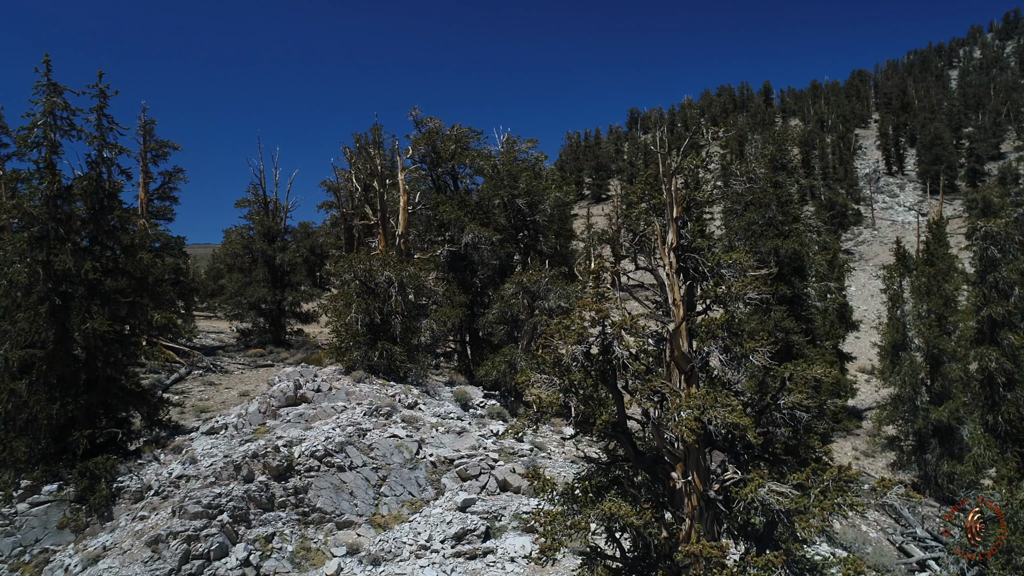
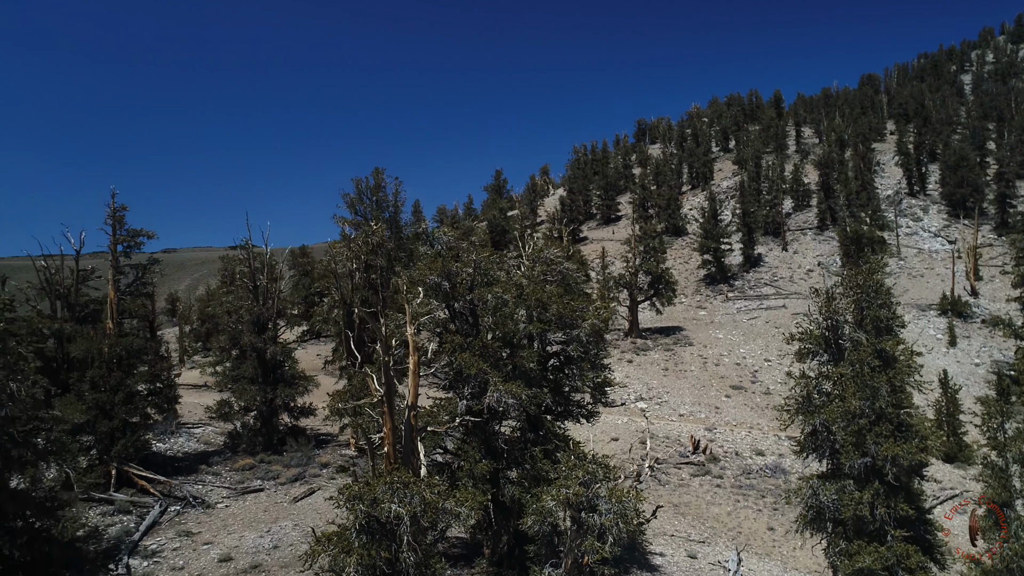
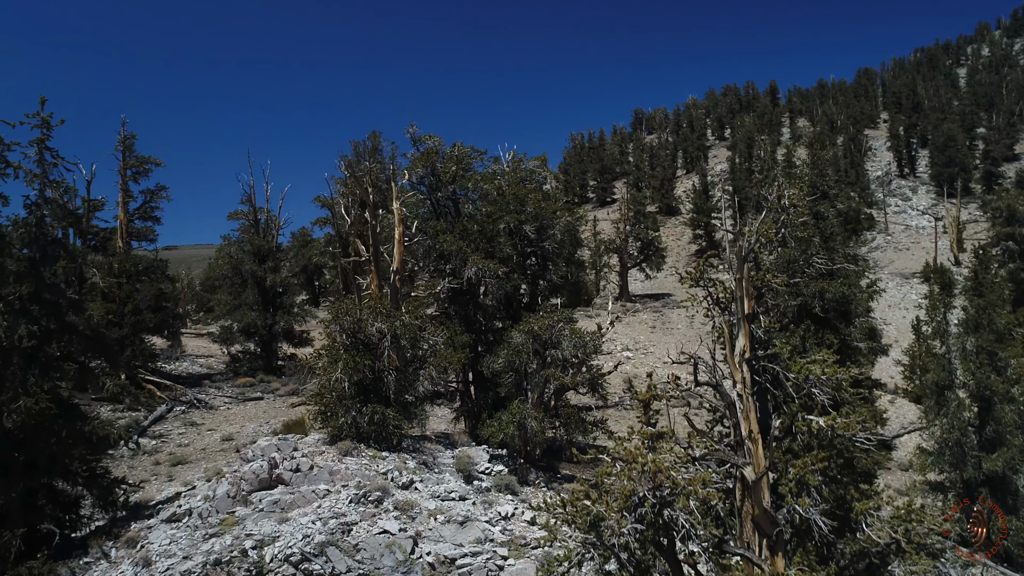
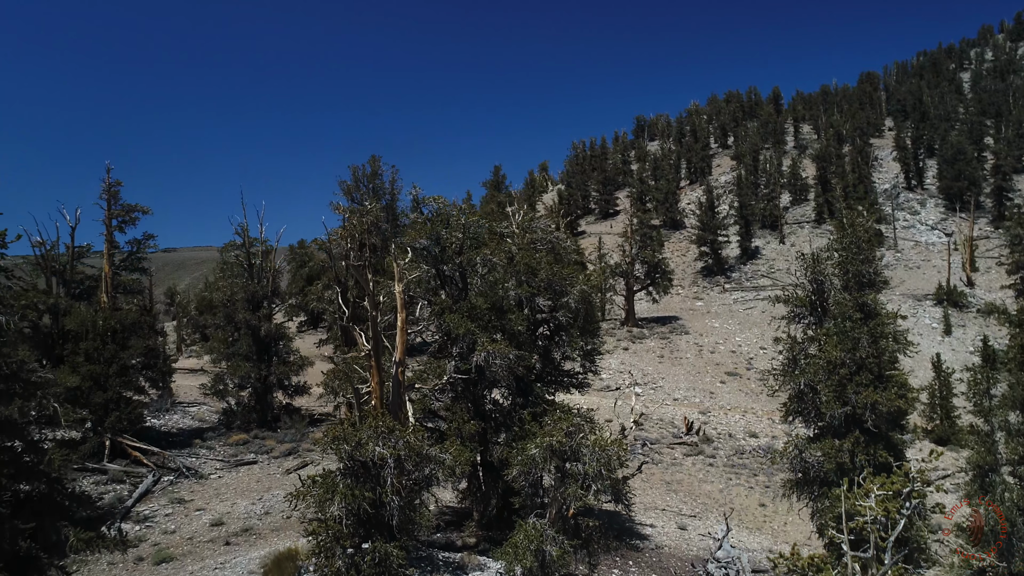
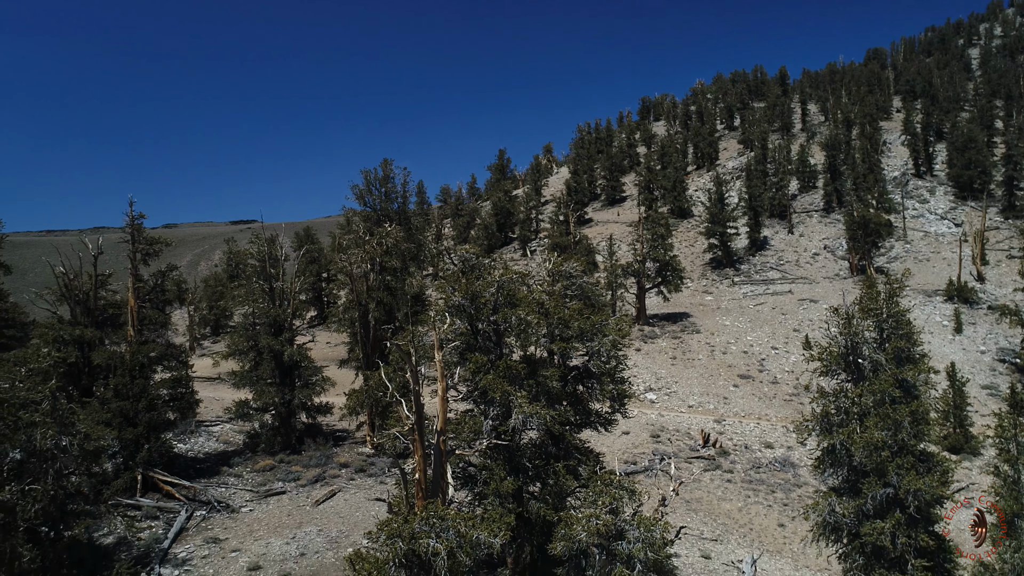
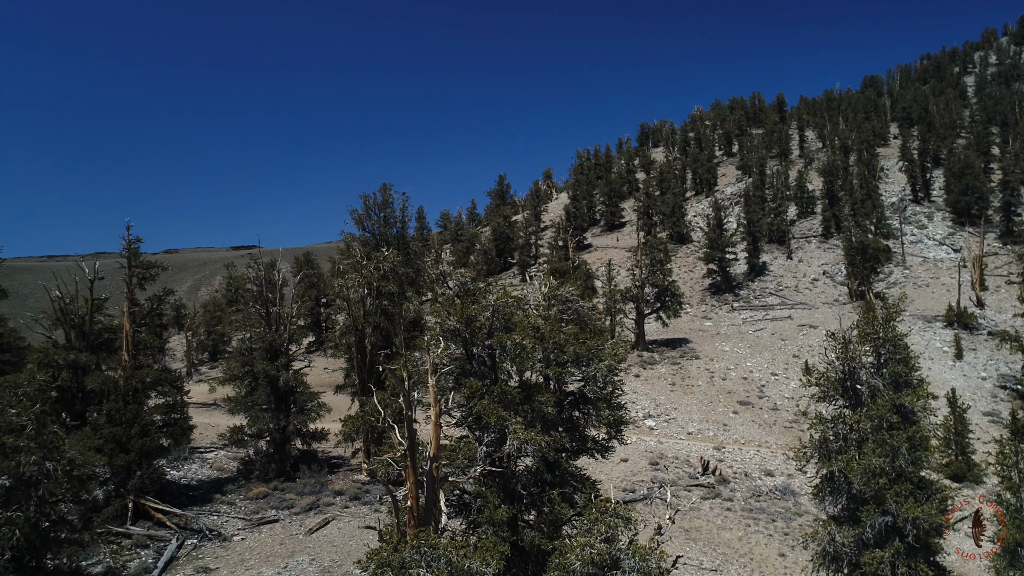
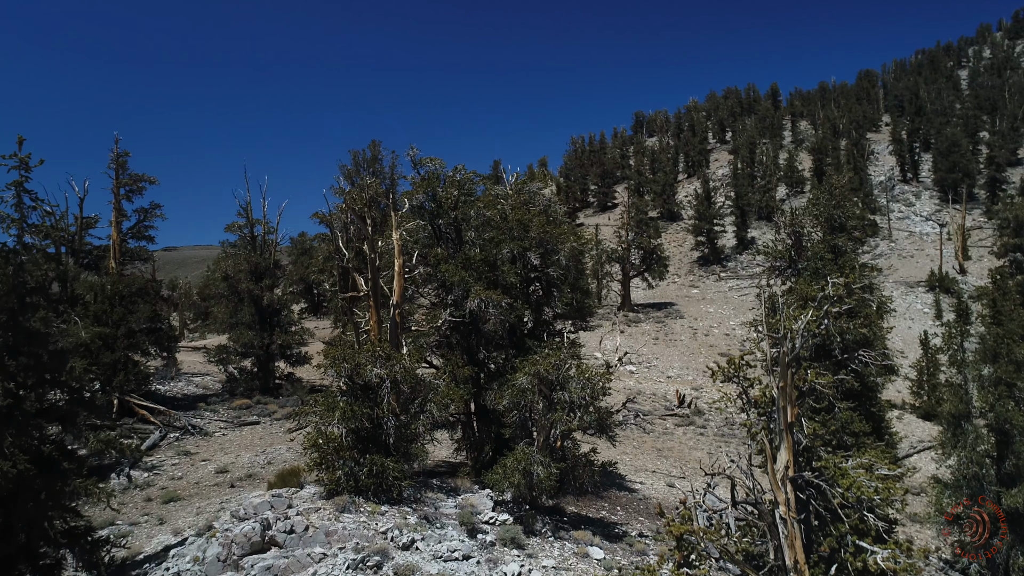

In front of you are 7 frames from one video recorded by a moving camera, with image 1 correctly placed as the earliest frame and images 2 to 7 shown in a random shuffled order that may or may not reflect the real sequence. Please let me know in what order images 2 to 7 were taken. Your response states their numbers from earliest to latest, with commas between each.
3, 7, 4, 2, 6, 5
